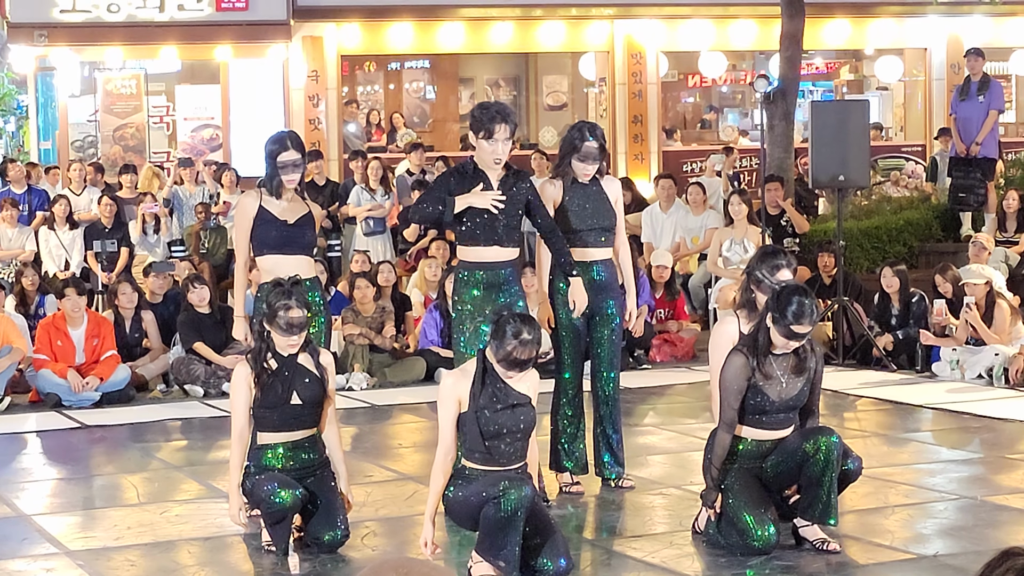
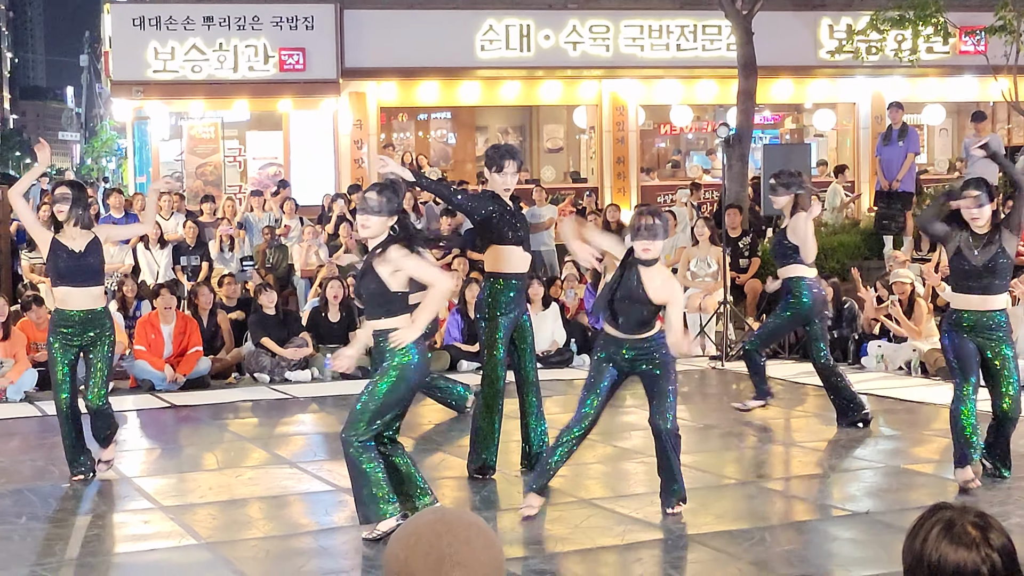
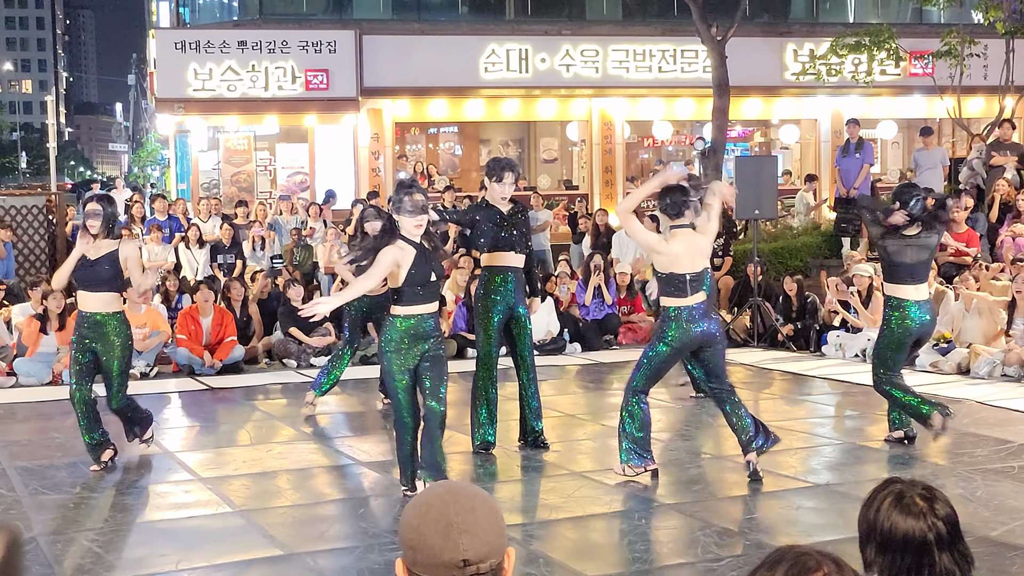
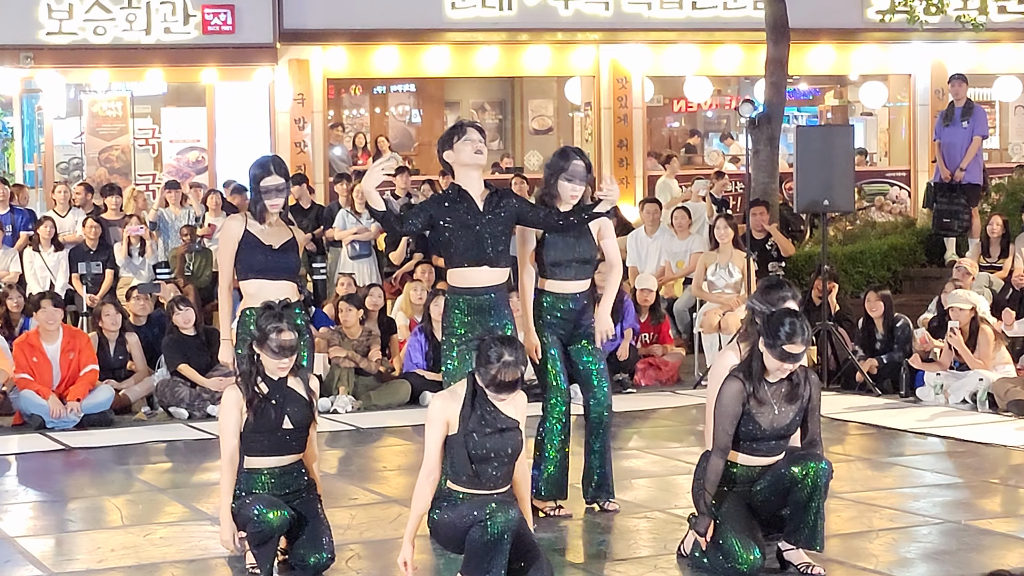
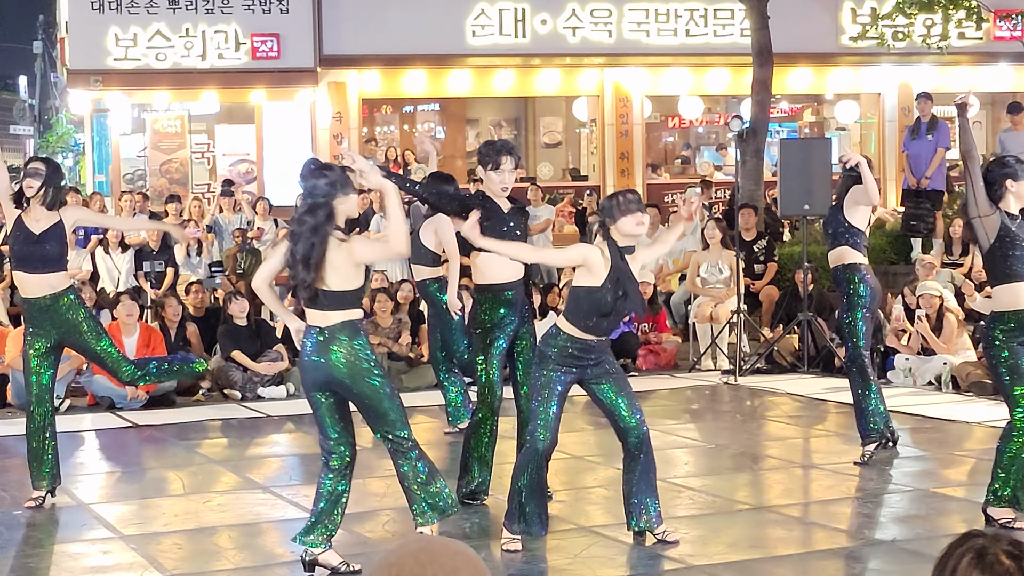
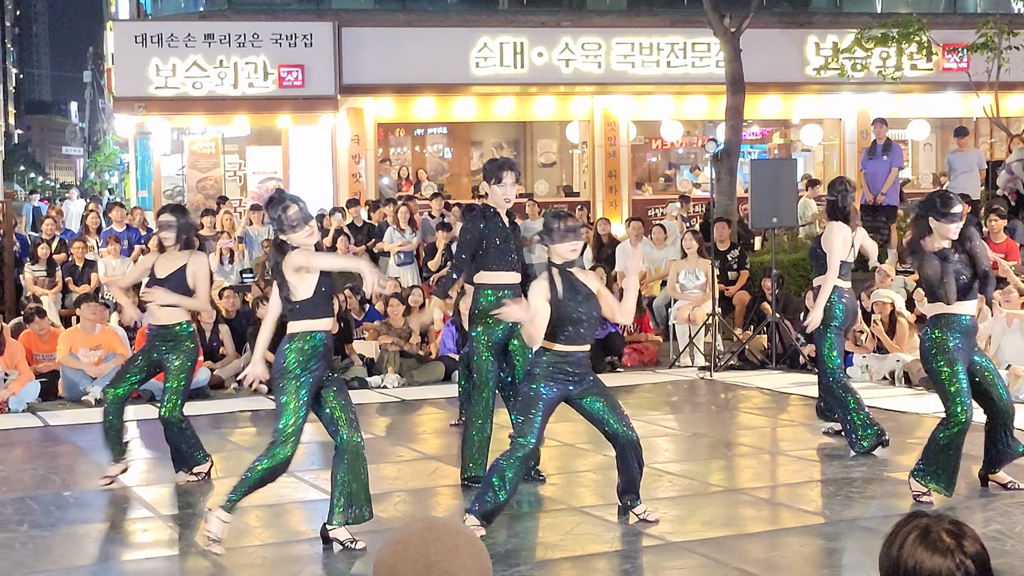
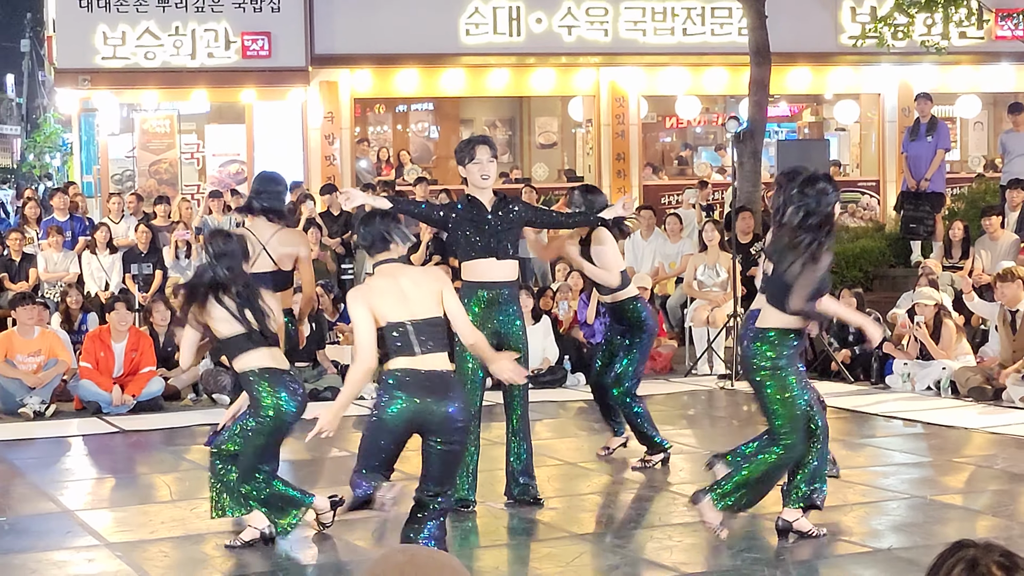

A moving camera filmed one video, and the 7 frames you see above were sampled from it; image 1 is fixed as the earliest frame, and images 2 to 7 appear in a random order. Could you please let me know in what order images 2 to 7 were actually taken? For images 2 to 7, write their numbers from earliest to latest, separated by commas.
4, 7, 6, 5, 2, 3
